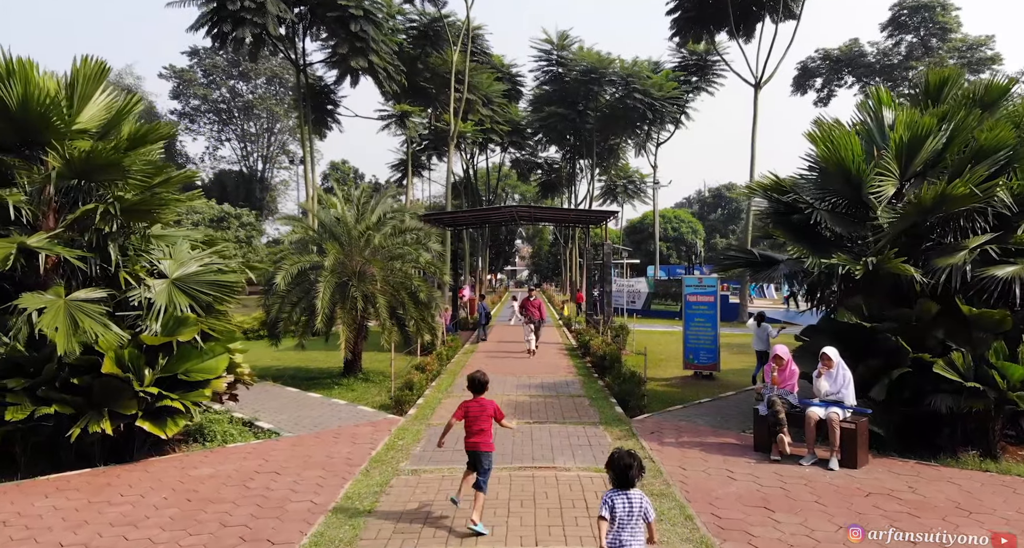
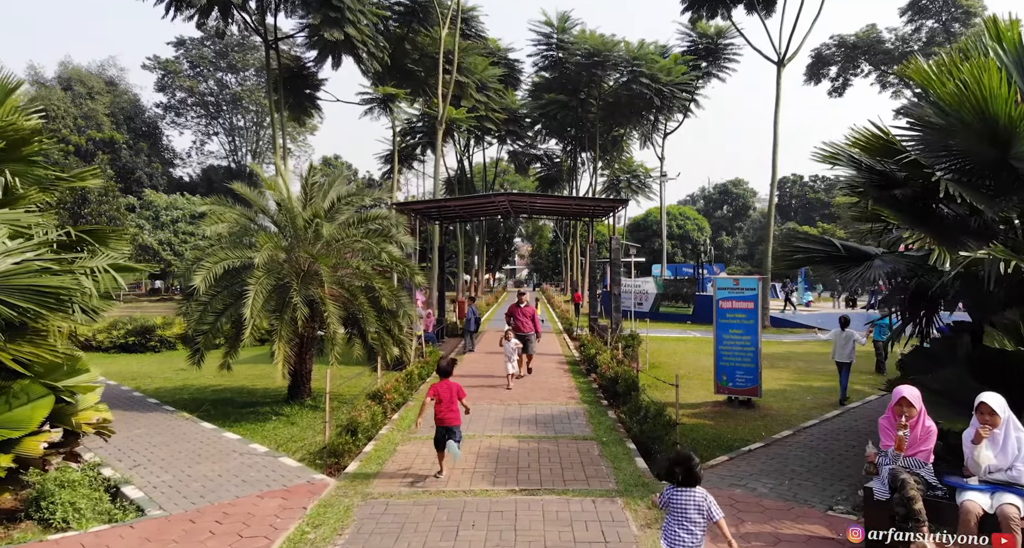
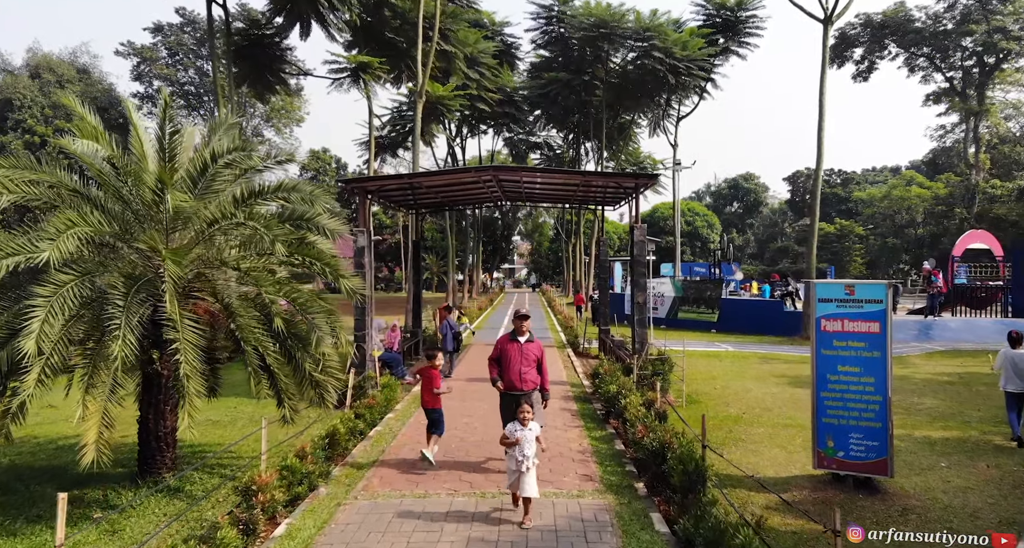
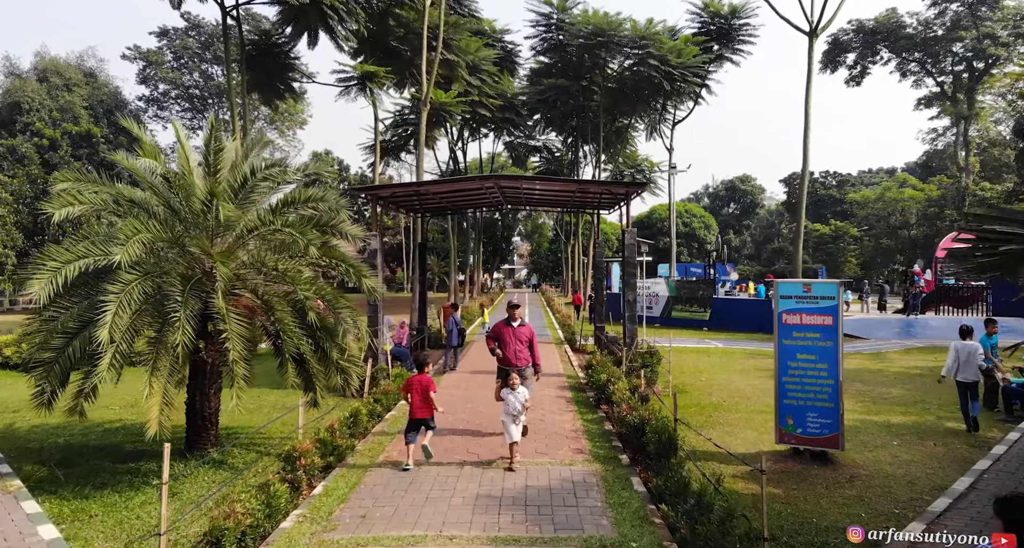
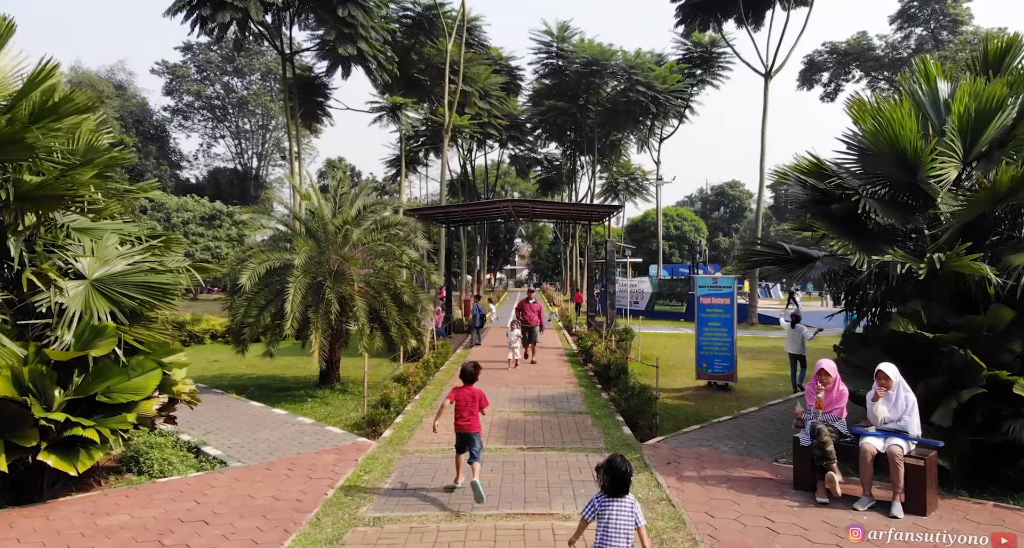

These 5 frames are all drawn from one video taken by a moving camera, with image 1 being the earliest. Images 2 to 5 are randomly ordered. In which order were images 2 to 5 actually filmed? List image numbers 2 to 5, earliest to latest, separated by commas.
5, 2, 4, 3
